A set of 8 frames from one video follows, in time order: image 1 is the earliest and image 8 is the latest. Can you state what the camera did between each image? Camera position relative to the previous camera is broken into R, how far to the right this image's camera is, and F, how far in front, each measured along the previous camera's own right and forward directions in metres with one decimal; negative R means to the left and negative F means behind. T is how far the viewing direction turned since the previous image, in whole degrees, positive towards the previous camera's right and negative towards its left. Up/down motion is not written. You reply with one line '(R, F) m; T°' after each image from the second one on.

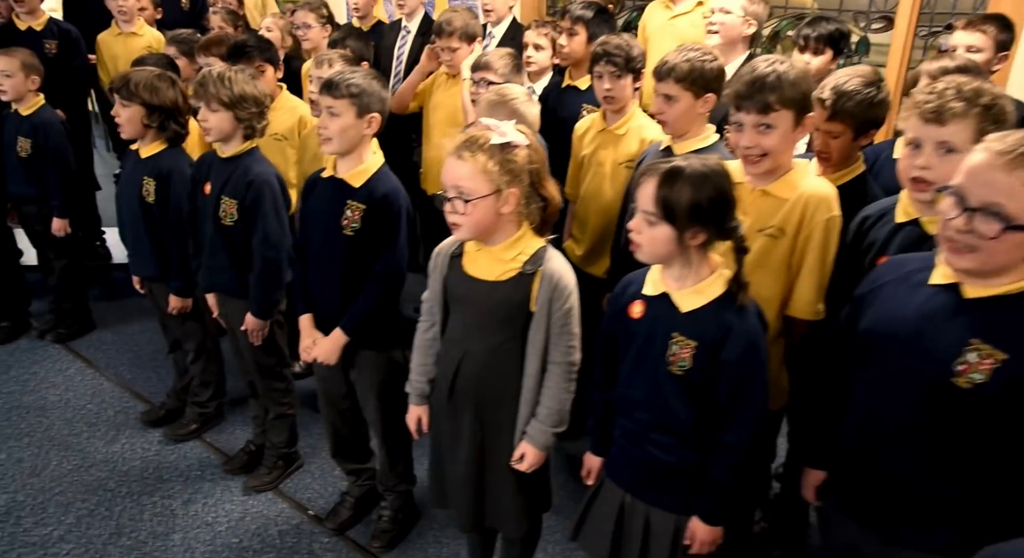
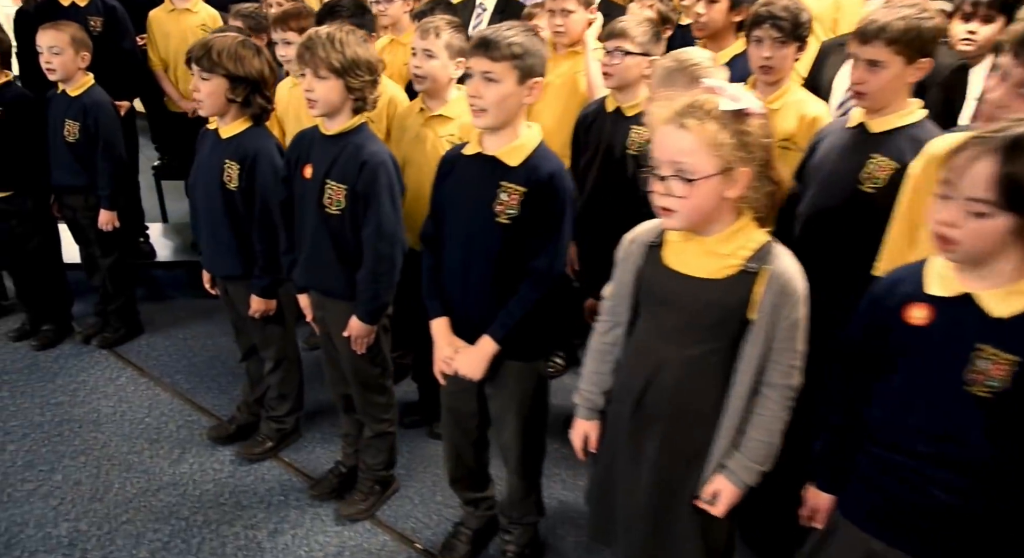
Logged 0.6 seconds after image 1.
(-0.4, +0.3) m; 0°
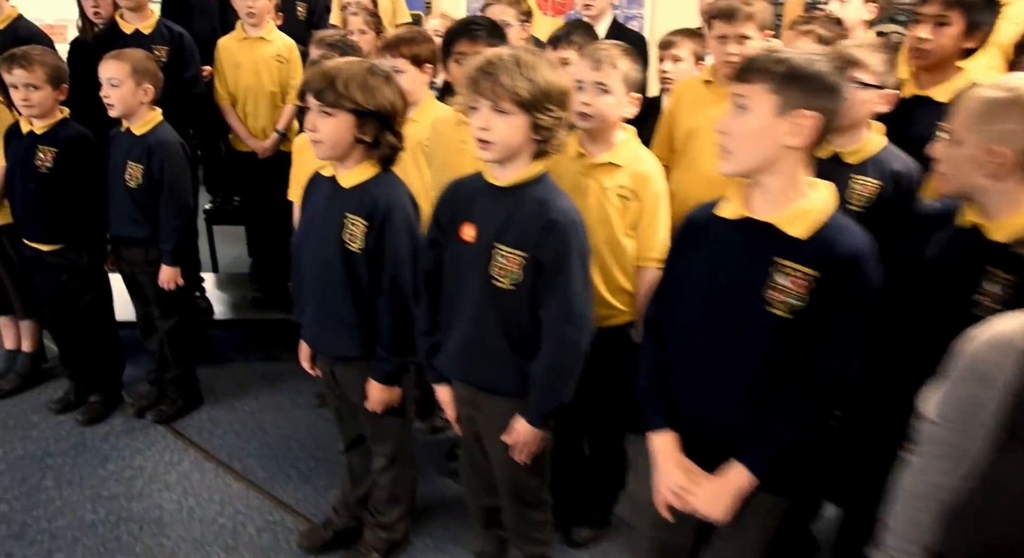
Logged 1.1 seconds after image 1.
(-0.5, +0.4) m; 0°
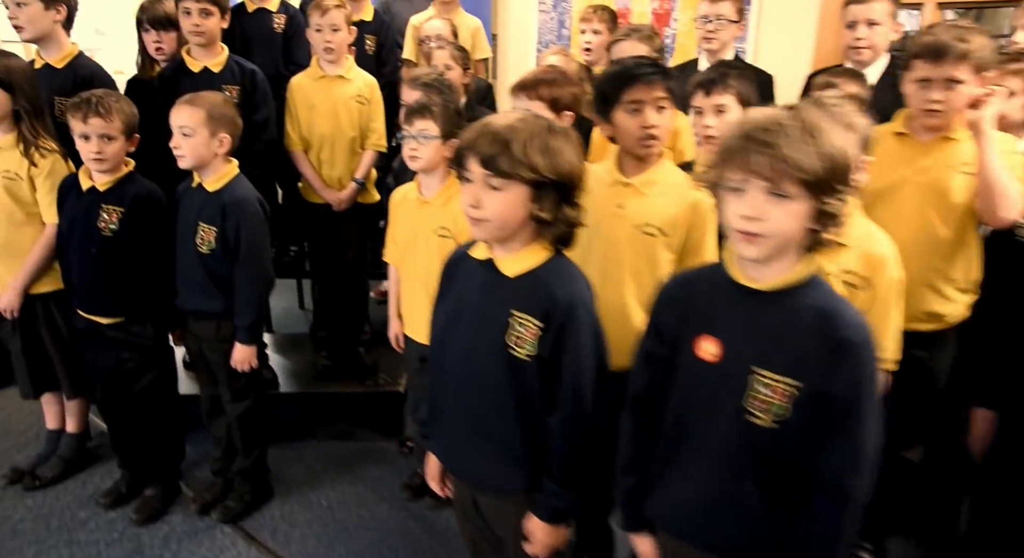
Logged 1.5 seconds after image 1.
(-0.4, +0.3) m; -1°
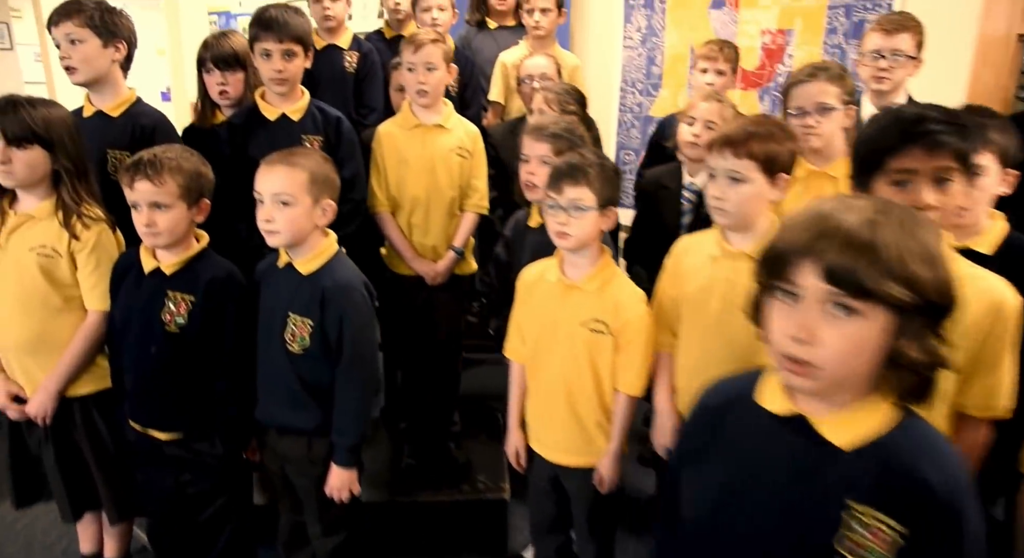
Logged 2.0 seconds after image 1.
(-0.4, +0.4) m; 0°
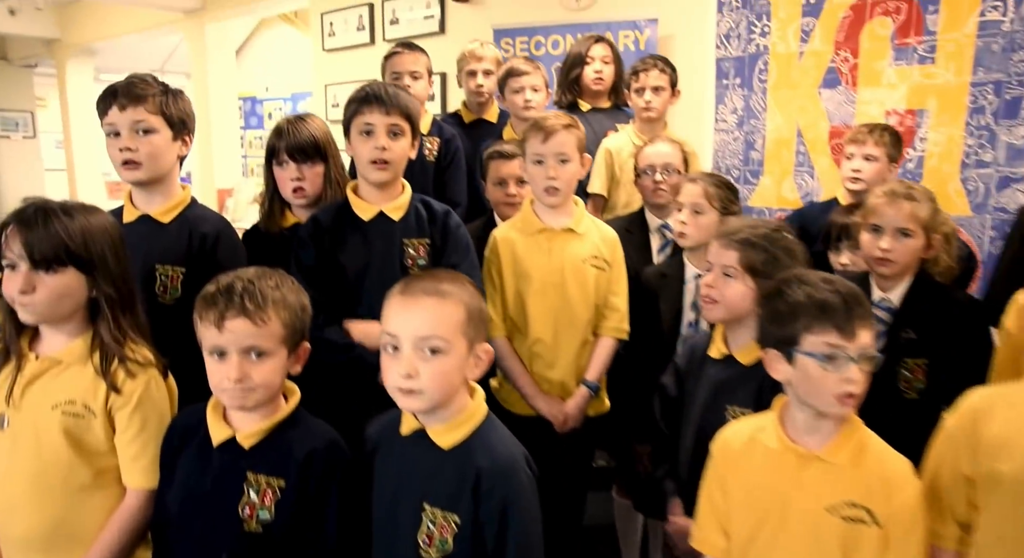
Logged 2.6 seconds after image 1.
(-0.4, +0.4) m; 0°
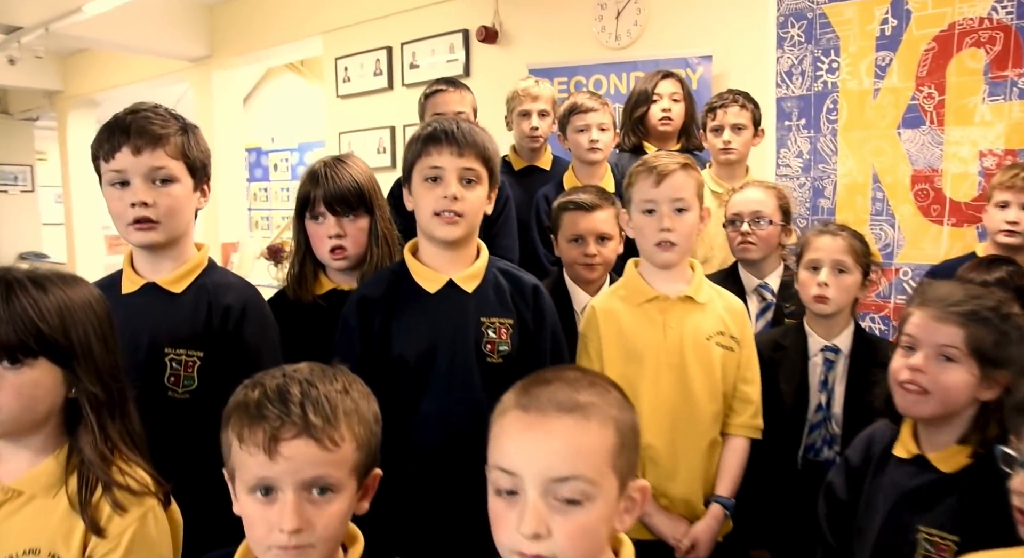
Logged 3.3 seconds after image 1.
(-0.2, +0.3) m; 0°
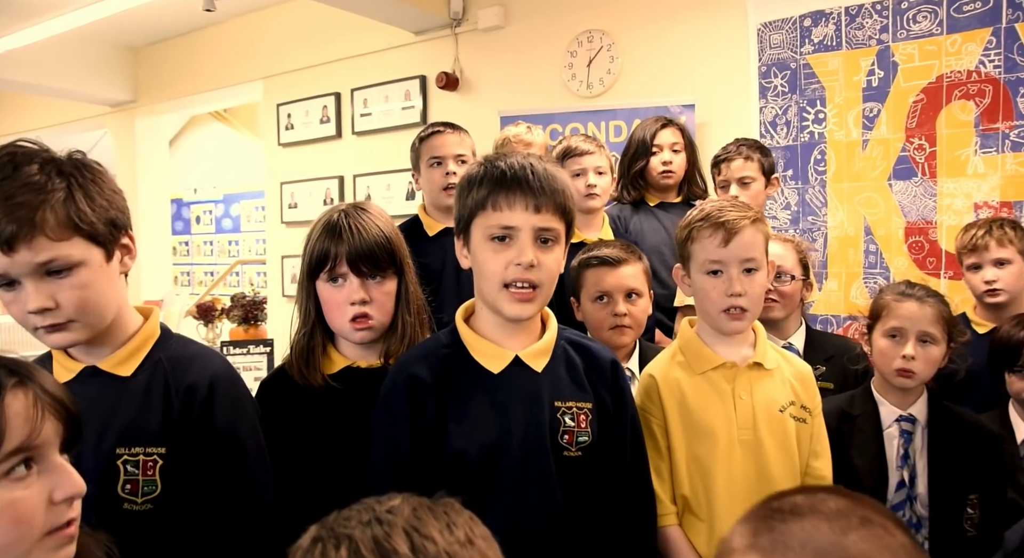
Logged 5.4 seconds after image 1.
(-0.2, +0.3) m; +6°
